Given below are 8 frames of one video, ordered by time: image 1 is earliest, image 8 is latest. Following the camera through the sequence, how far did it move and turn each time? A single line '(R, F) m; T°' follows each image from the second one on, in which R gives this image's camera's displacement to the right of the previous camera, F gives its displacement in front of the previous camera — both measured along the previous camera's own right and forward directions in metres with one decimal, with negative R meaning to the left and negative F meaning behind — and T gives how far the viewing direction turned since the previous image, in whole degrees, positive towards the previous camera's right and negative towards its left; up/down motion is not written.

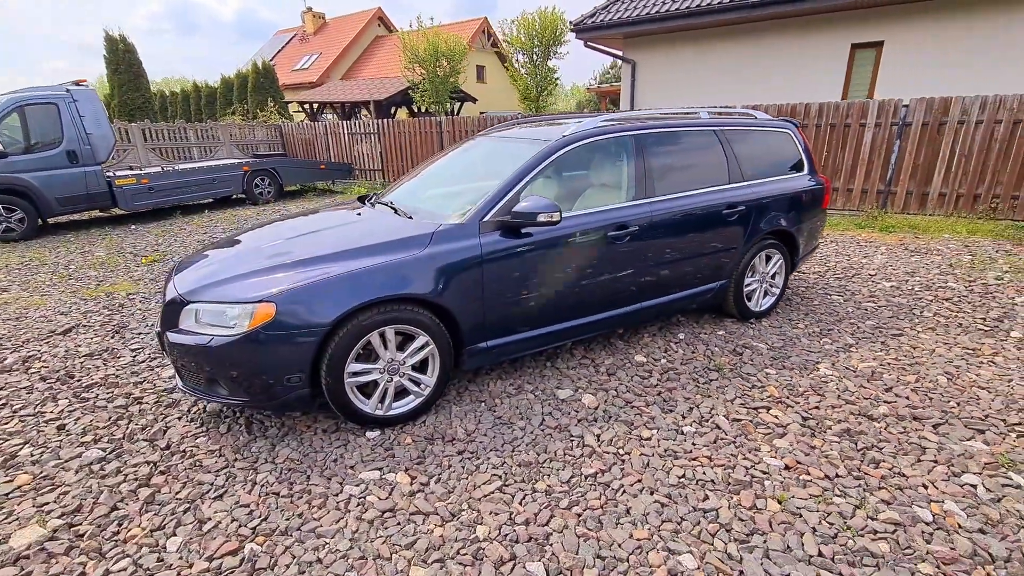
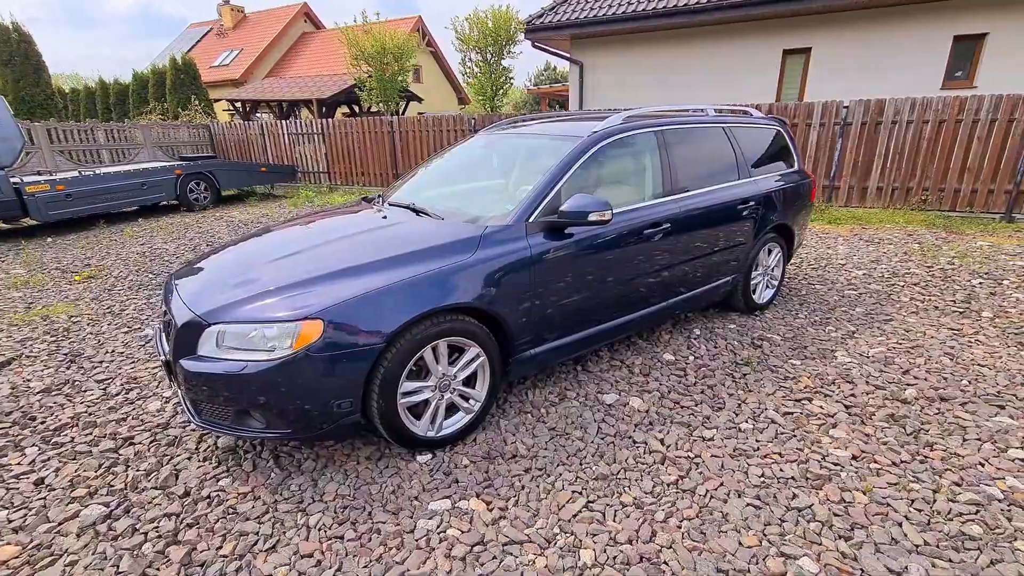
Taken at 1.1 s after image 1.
(-0.6, +0.2) m; +7°
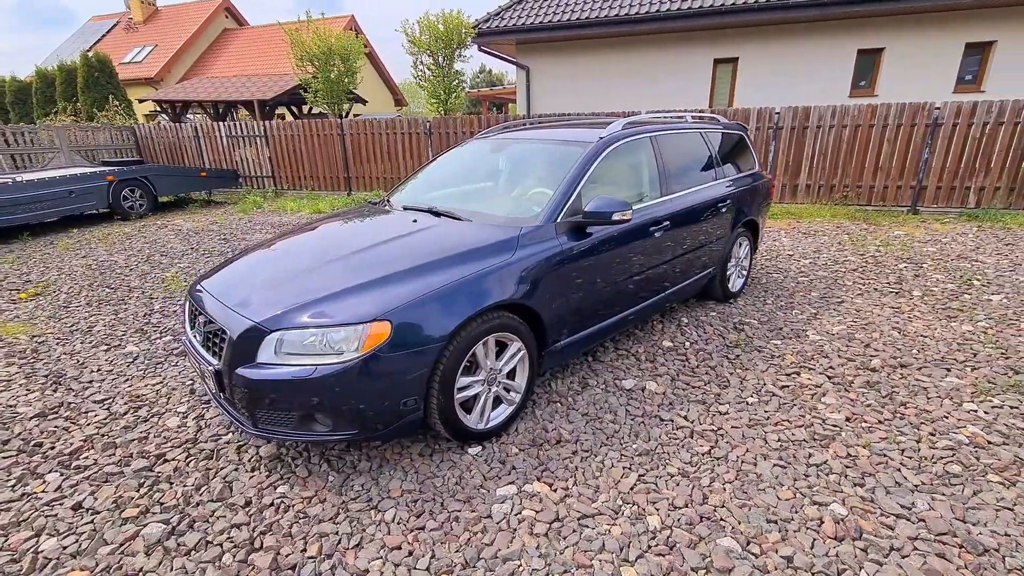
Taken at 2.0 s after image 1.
(-0.5, -0.1) m; +7°
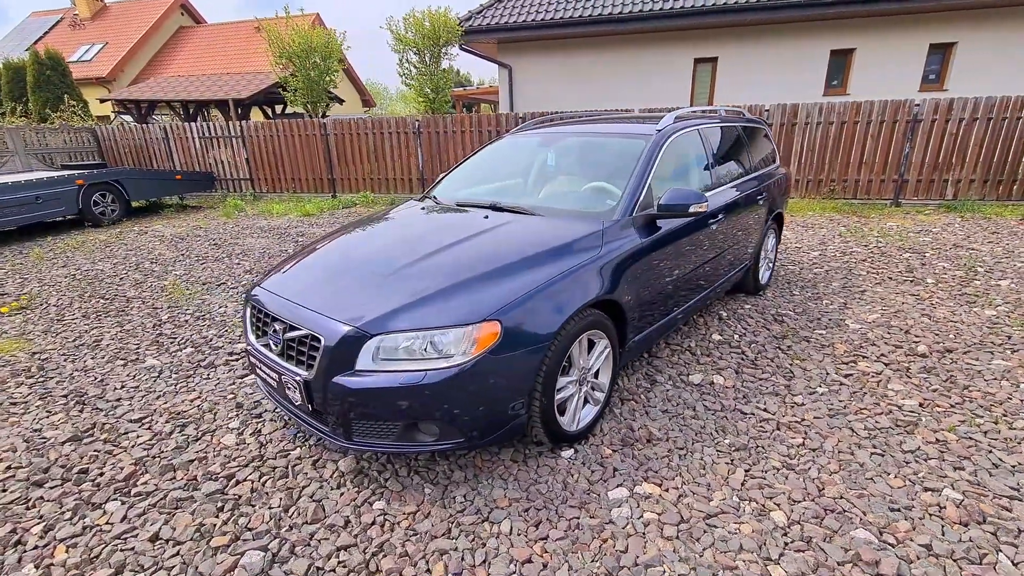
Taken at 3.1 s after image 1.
(-0.6, +0.1) m; +4°
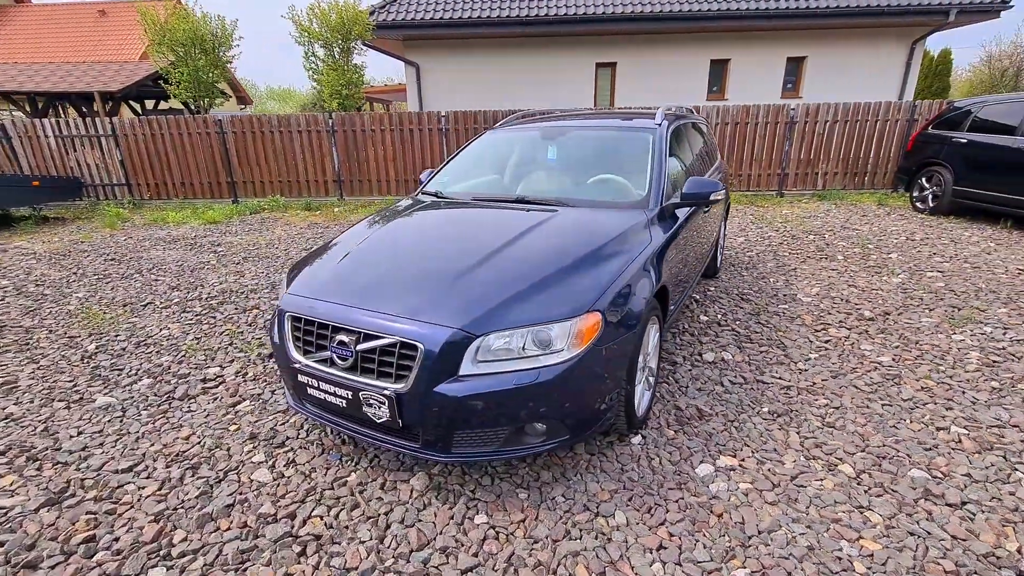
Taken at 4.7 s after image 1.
(-0.8, +0.1) m; +12°
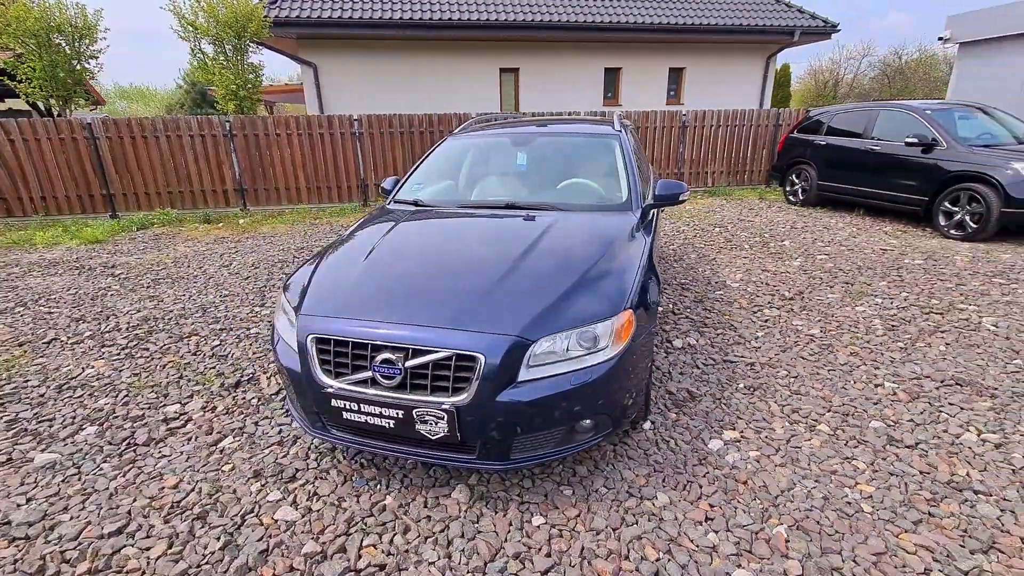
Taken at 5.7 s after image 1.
(-0.6, 0.0) m; +12°
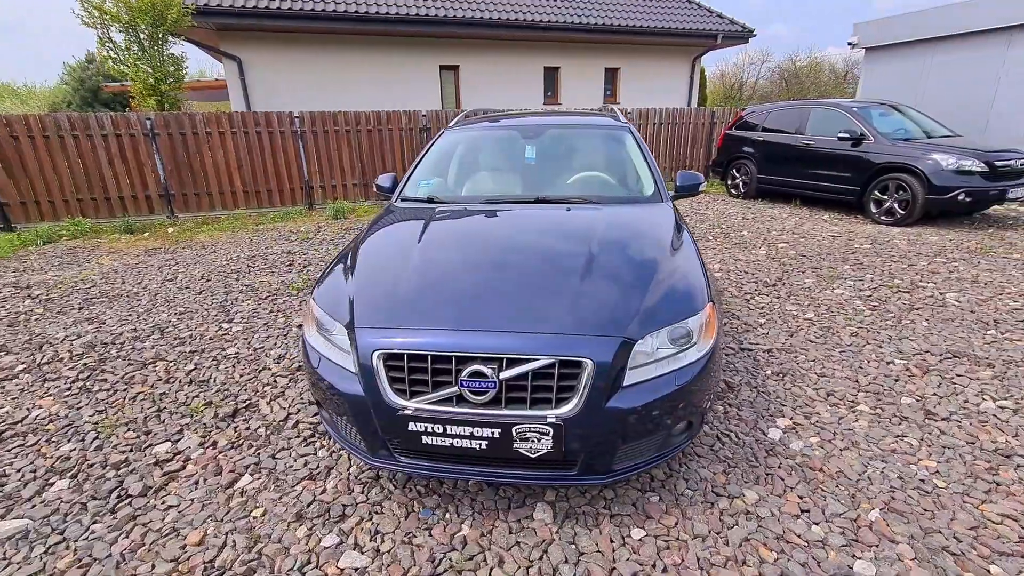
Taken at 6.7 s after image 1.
(-0.6, +0.2) m; +8°
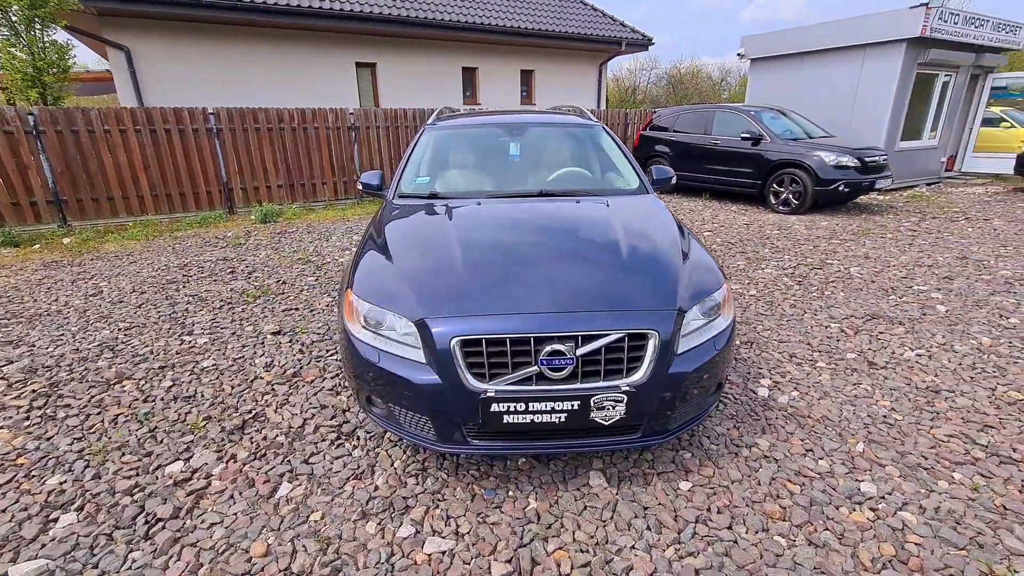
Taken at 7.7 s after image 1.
(-0.6, -0.1) m; +10°
